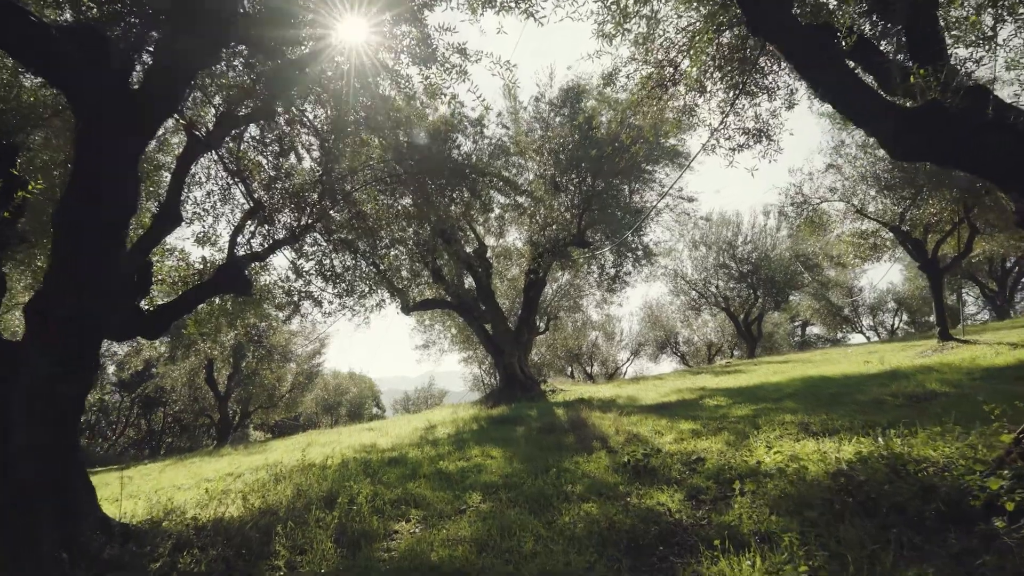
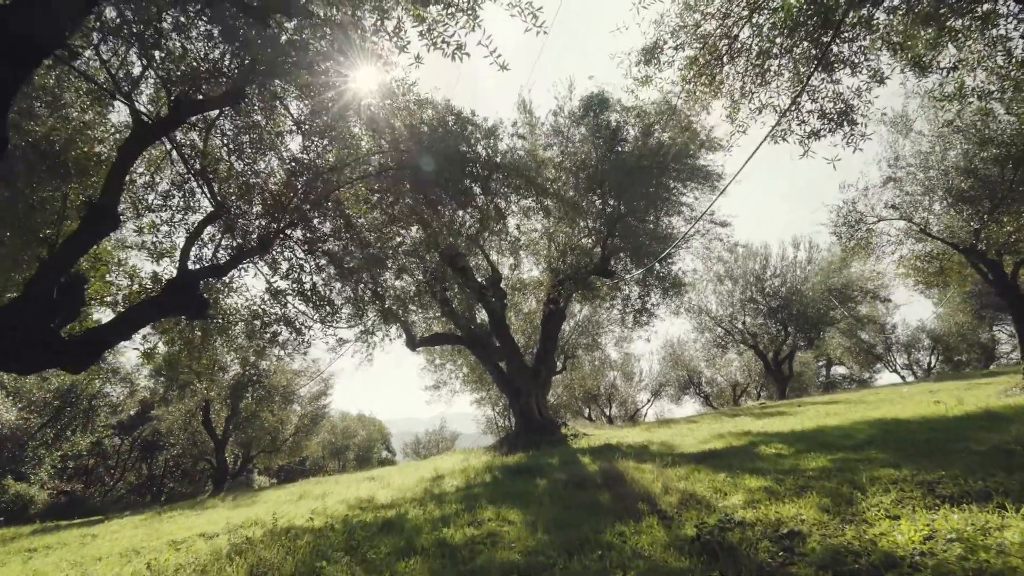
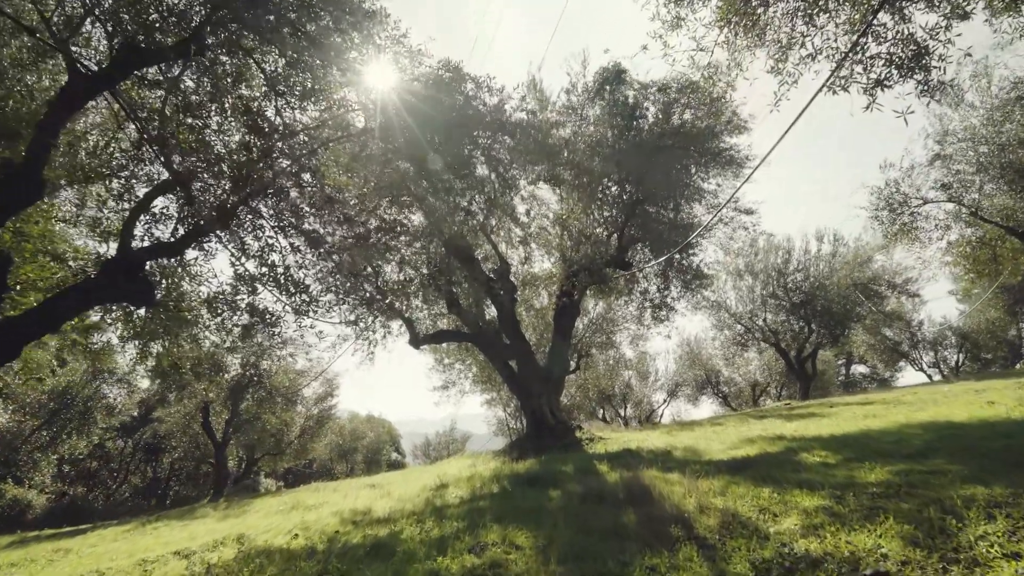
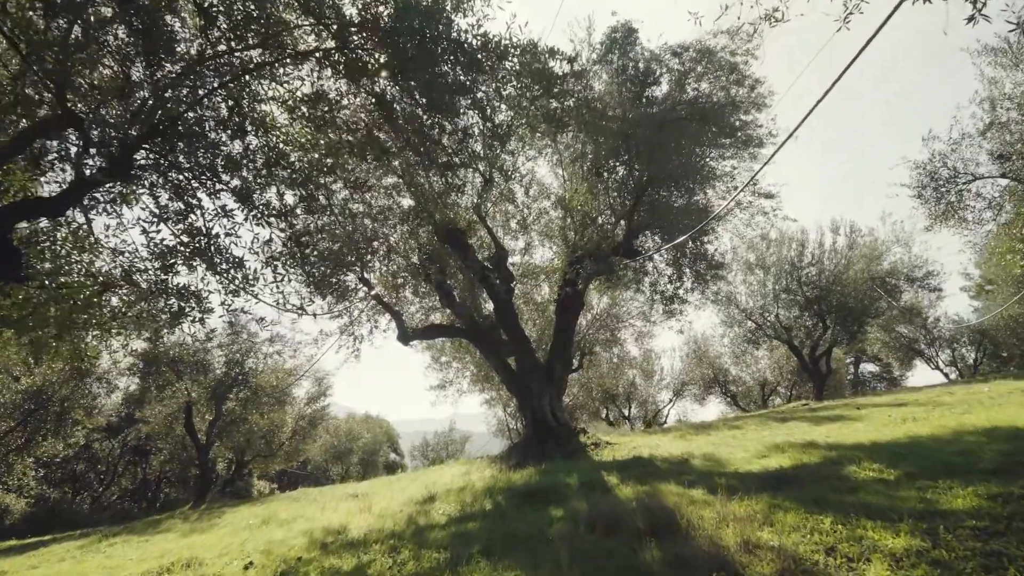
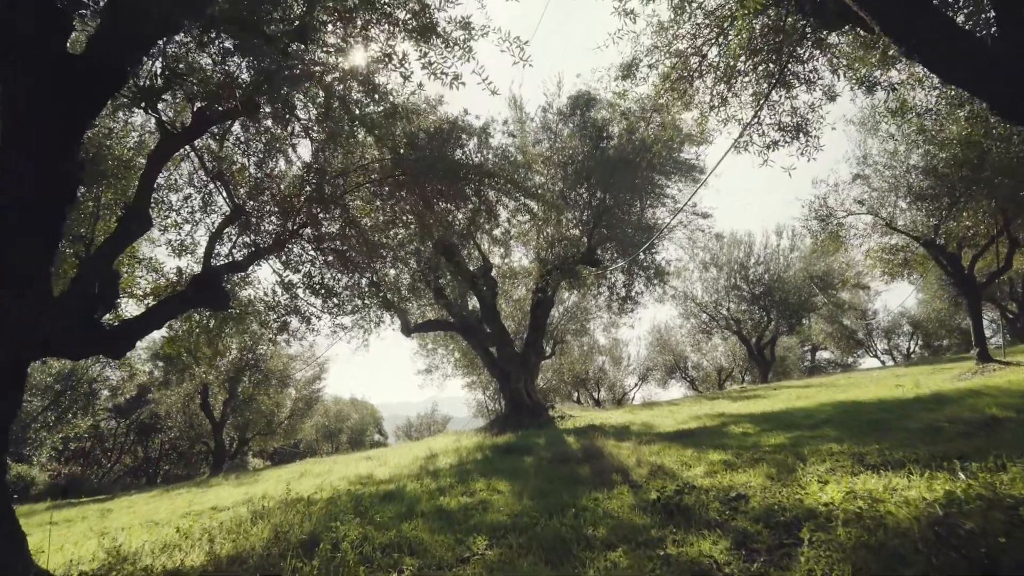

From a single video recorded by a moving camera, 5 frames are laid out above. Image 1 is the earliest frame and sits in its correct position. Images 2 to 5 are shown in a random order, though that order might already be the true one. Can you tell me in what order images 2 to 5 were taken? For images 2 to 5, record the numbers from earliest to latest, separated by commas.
5, 2, 3, 4
